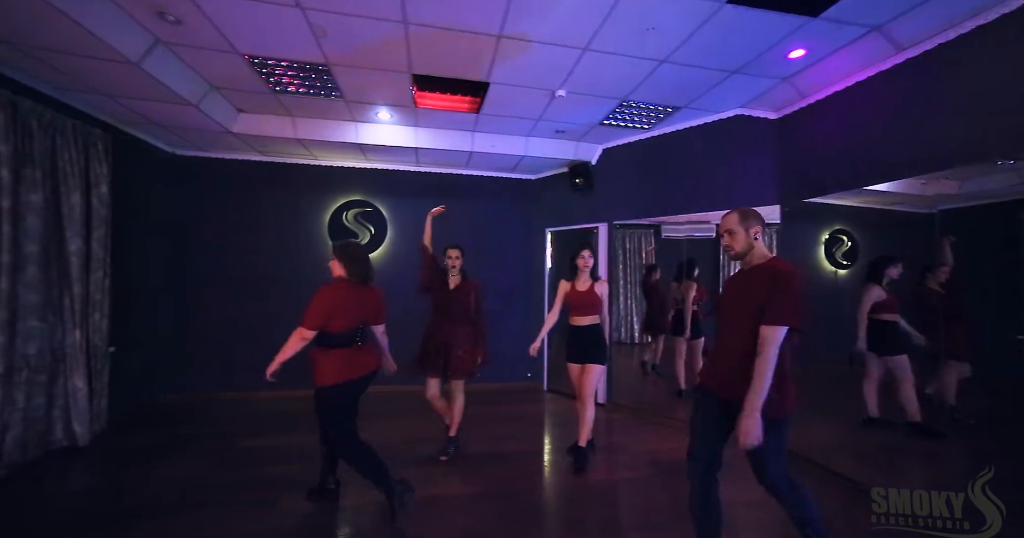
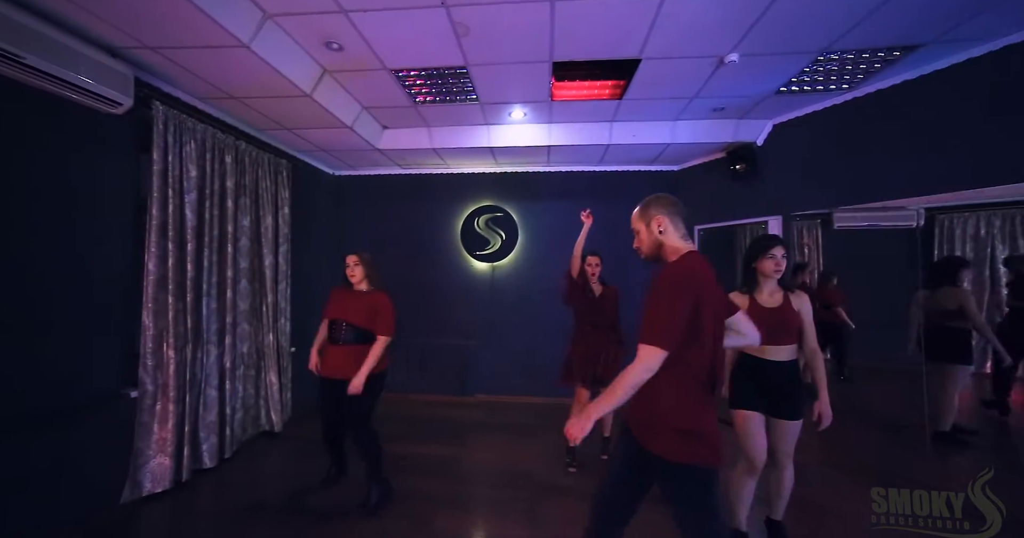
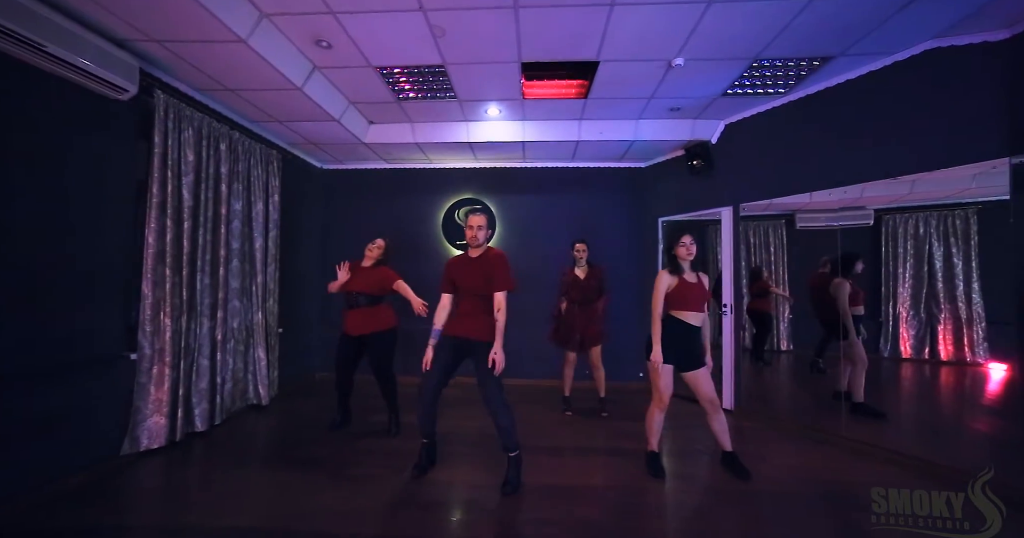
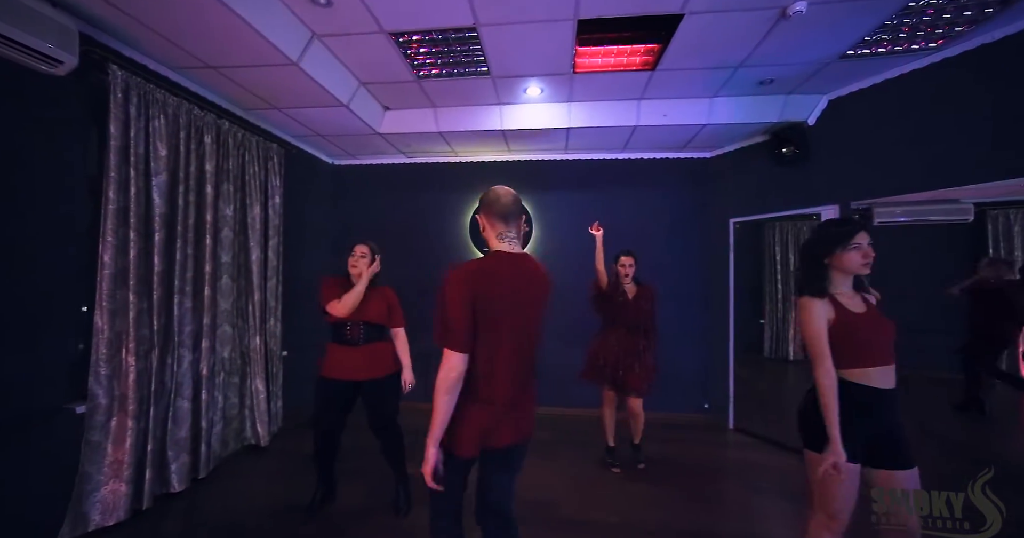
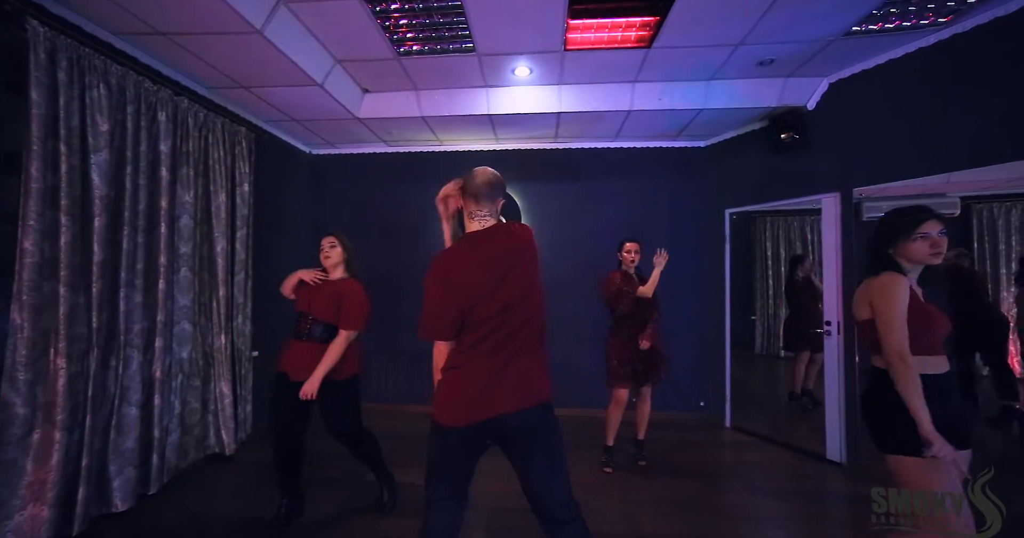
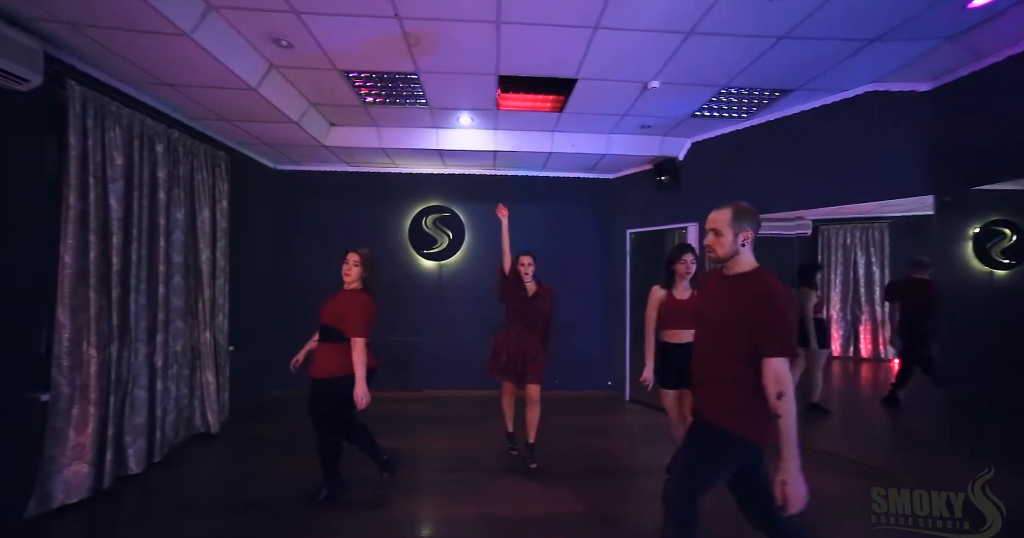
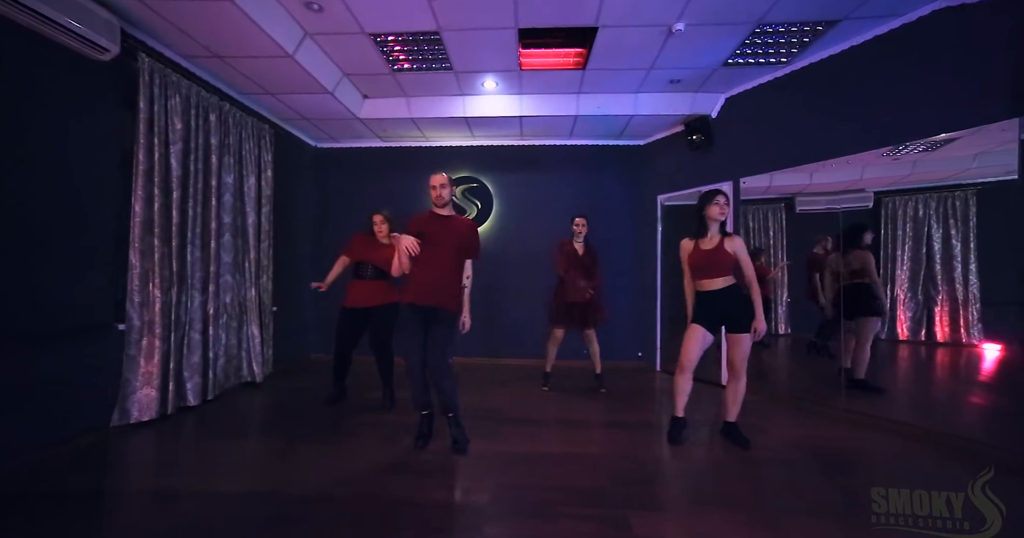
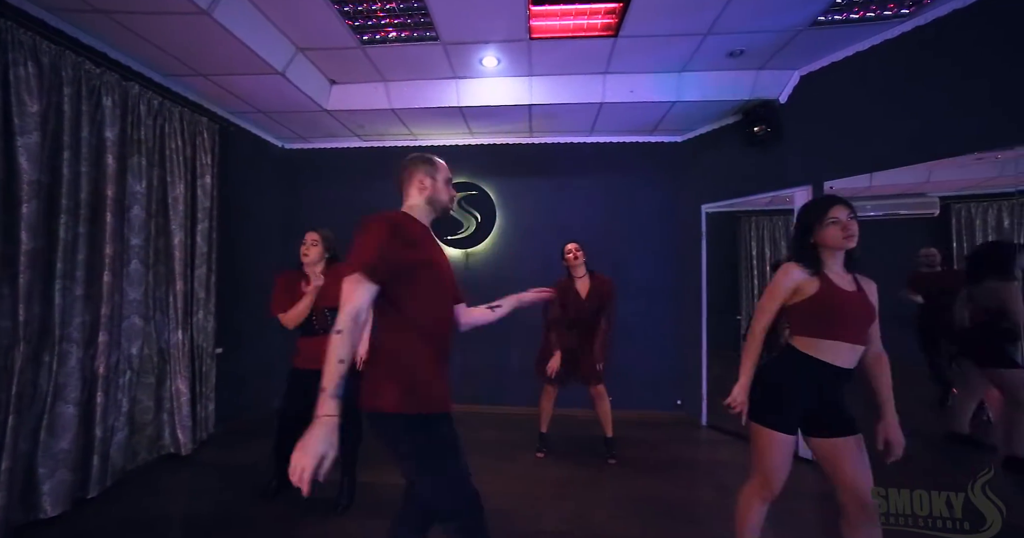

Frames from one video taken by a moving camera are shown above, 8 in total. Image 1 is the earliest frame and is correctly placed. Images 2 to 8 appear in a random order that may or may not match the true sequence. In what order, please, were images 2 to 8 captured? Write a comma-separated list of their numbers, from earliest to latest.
6, 2, 4, 5, 8, 3, 7
